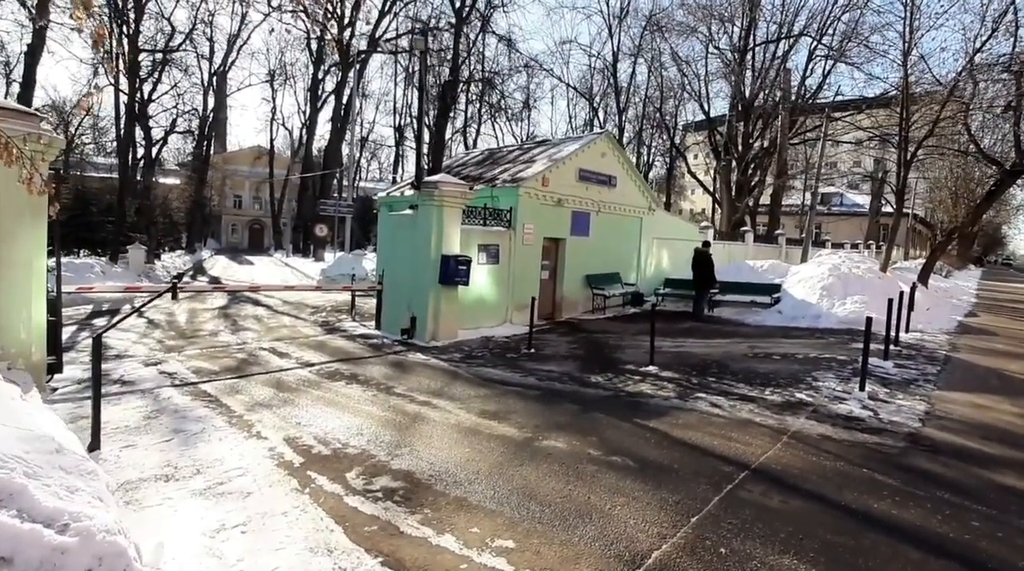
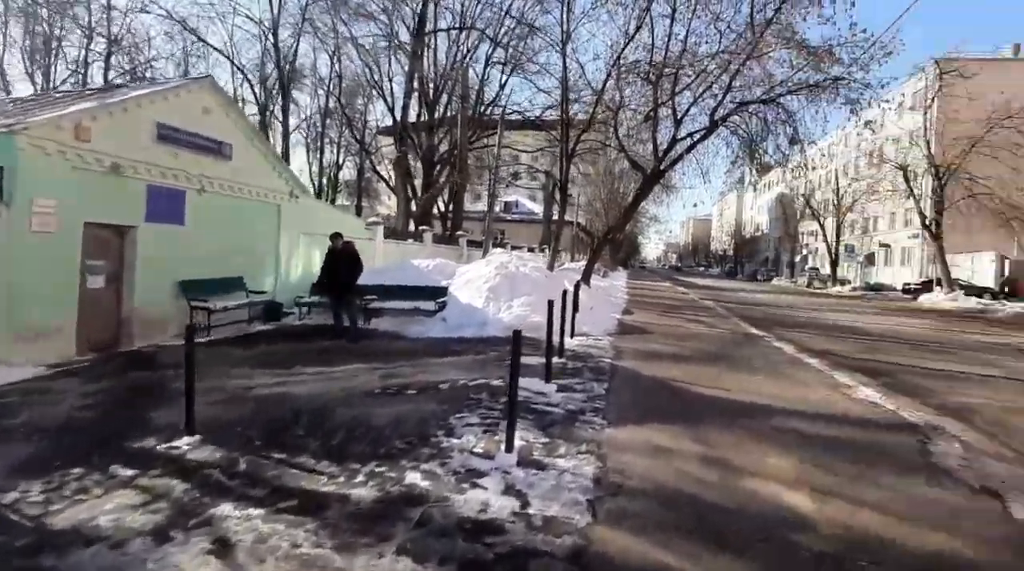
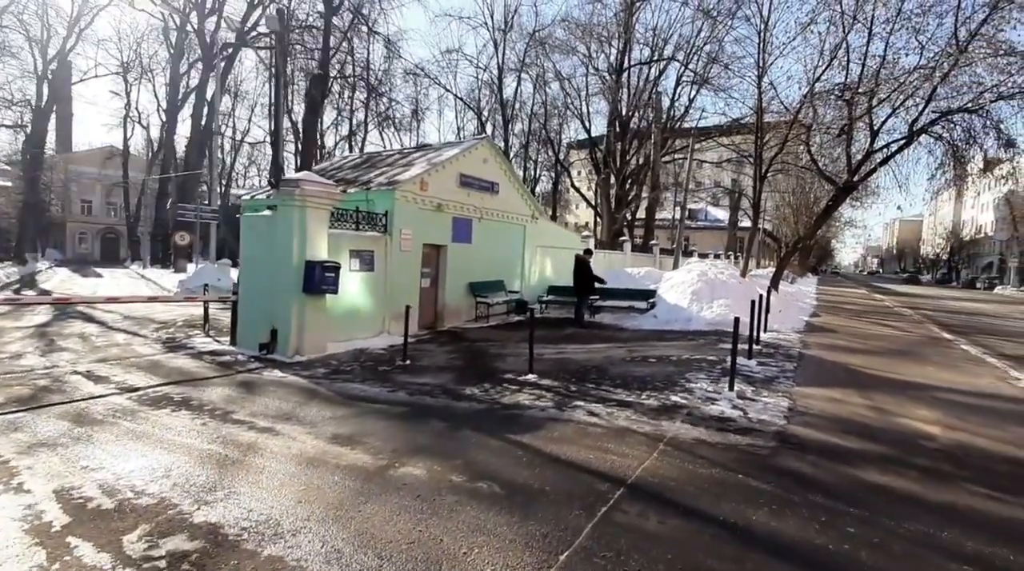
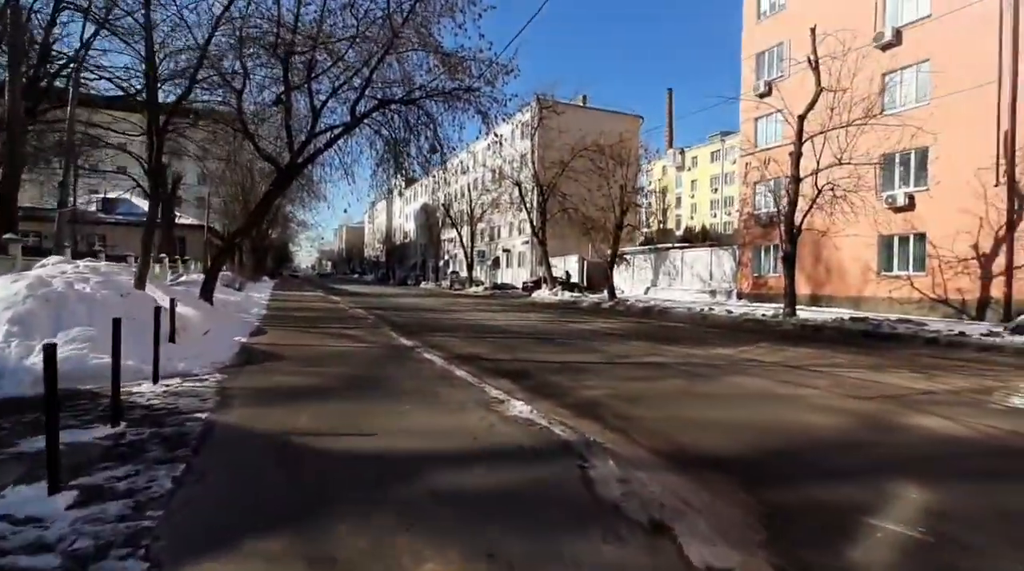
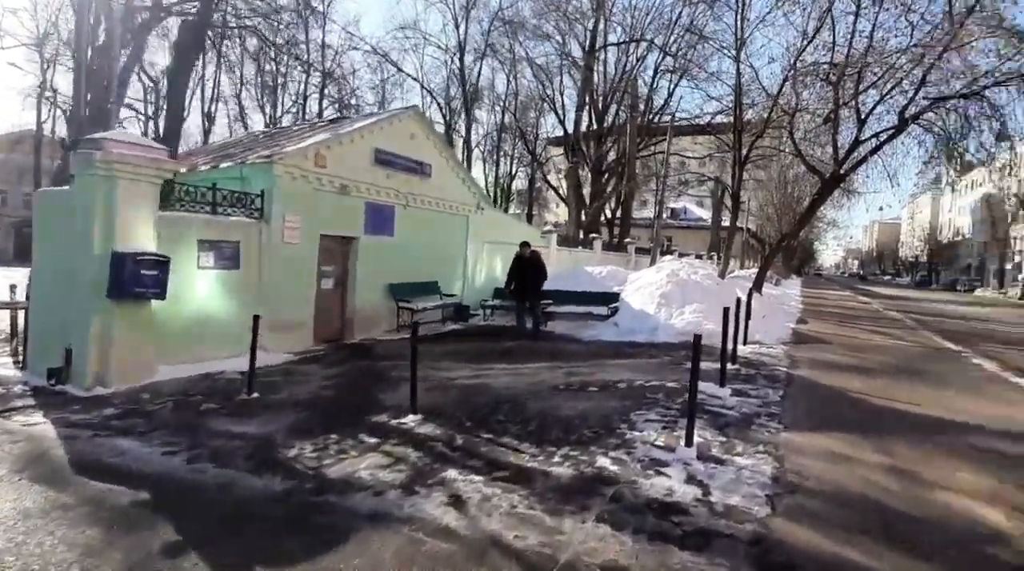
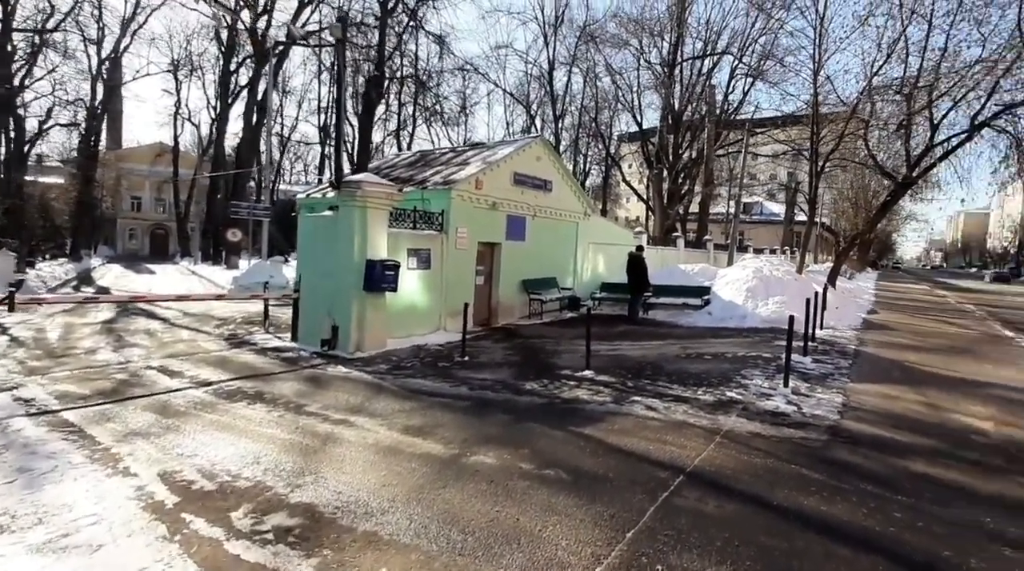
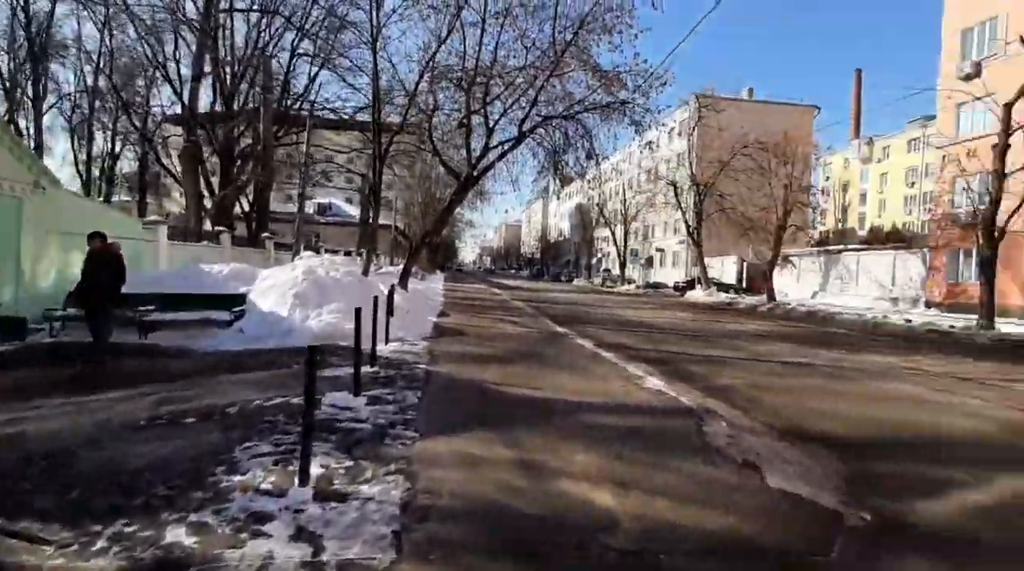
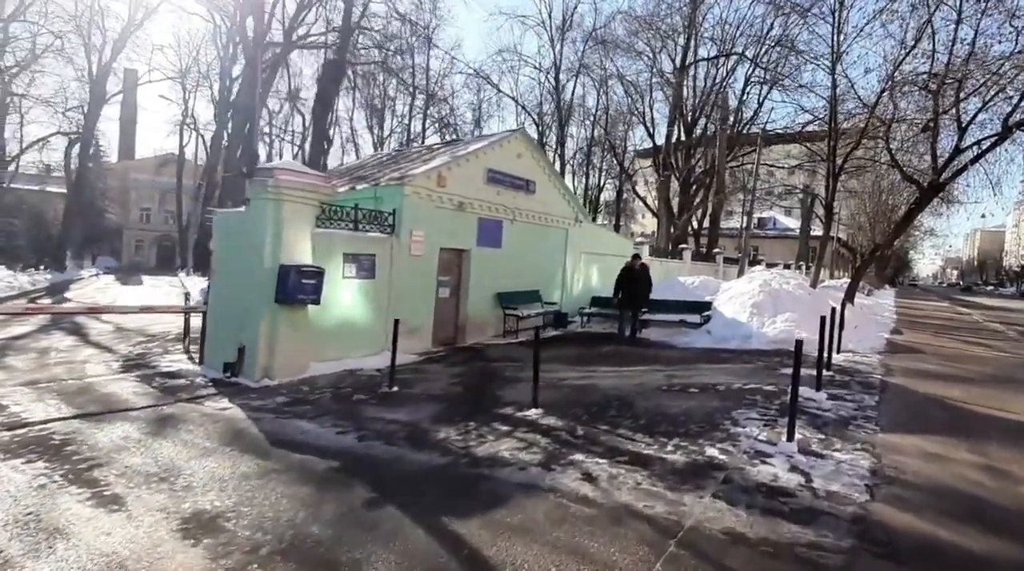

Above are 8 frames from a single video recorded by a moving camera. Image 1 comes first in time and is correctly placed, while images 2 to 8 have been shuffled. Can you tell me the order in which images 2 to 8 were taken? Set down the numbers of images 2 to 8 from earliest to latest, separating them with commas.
6, 3, 8, 5, 2, 7, 4
